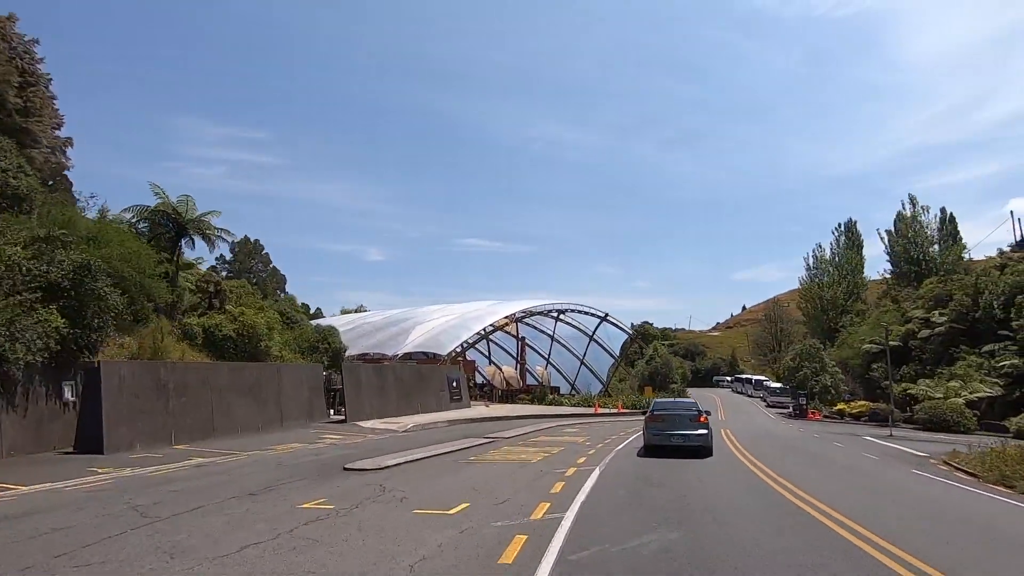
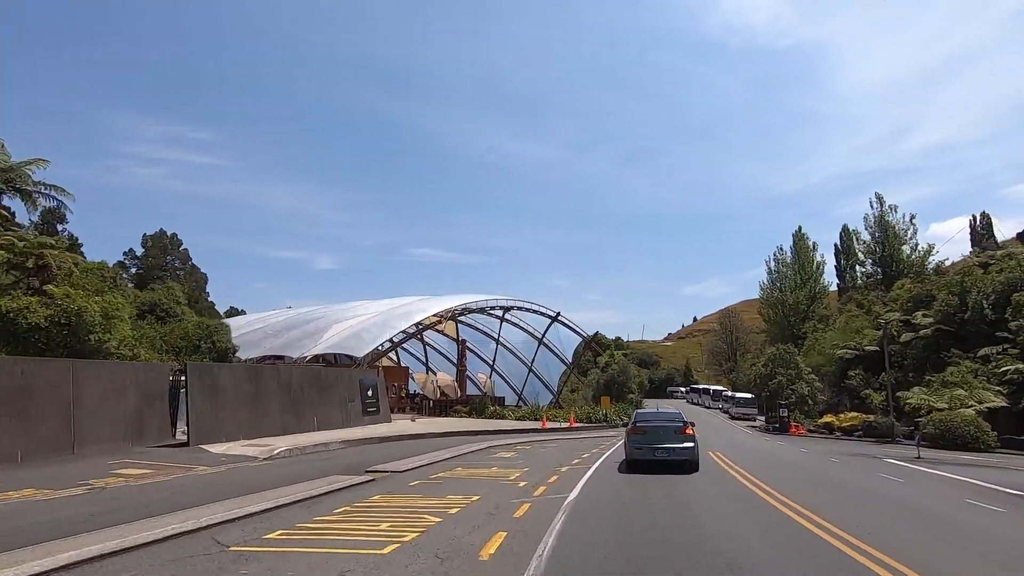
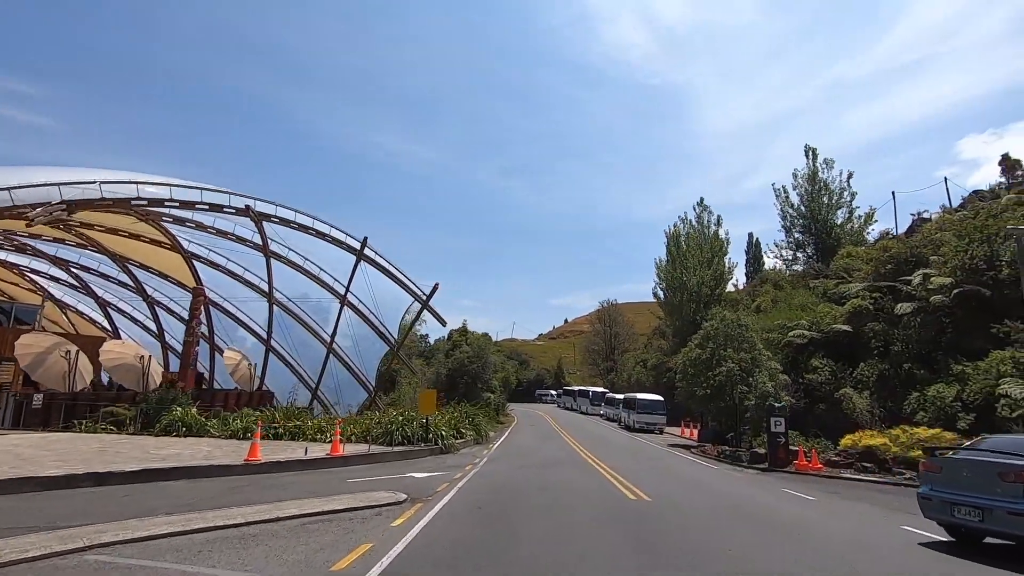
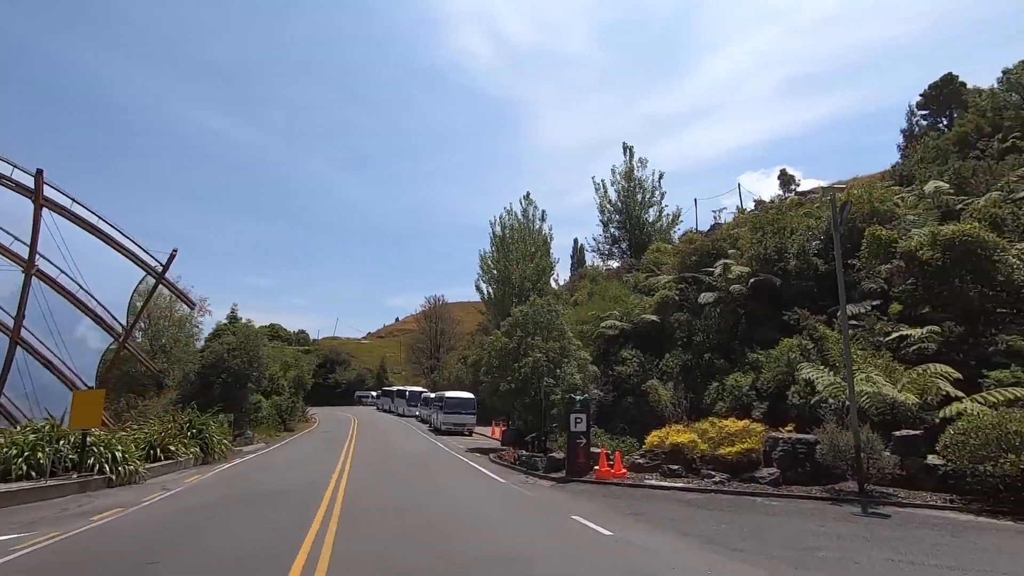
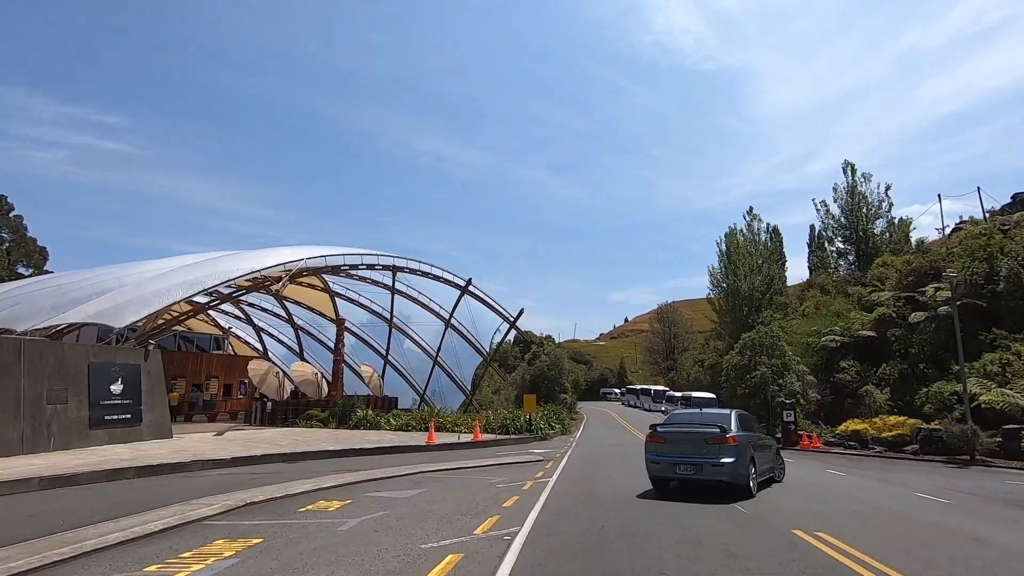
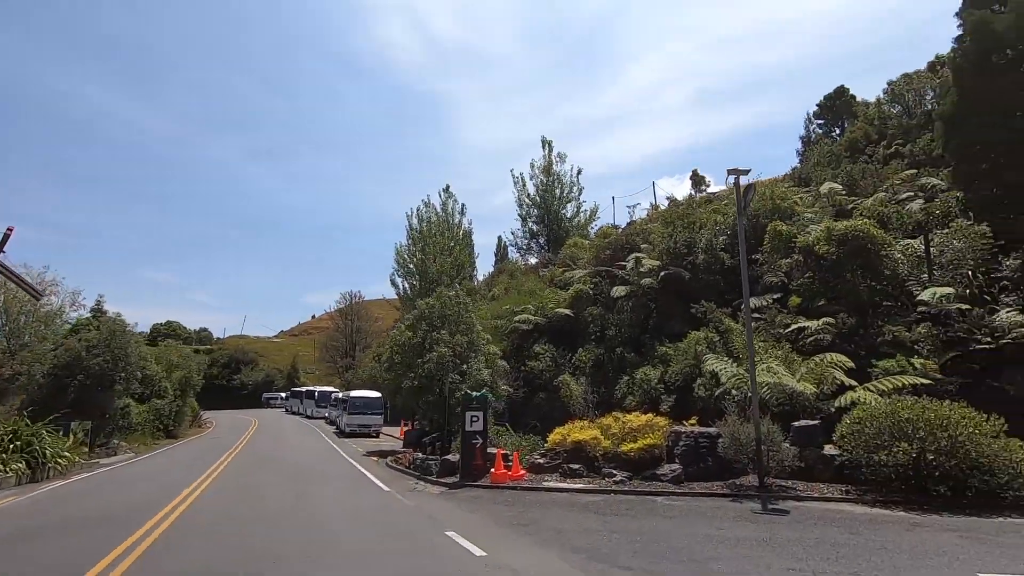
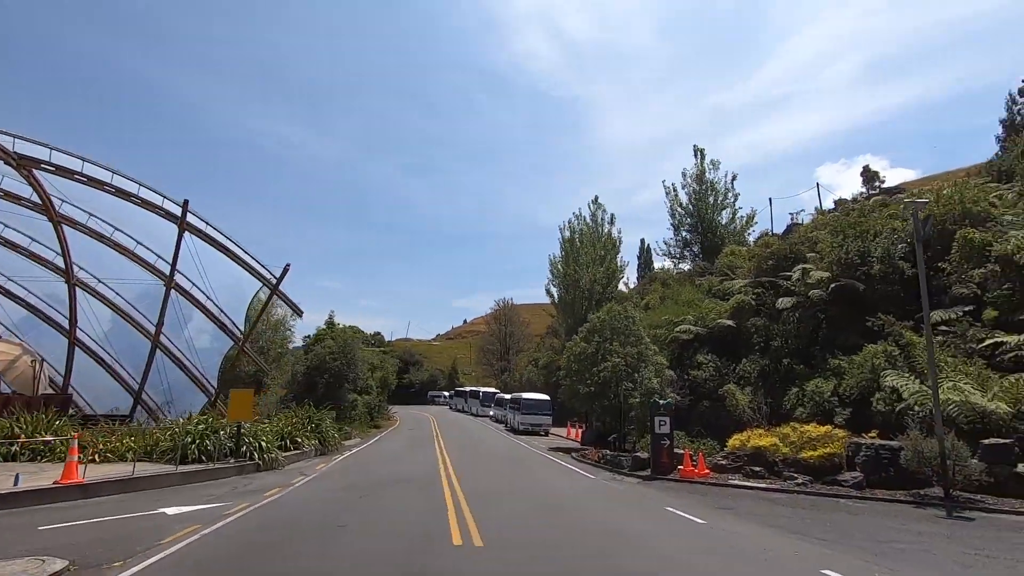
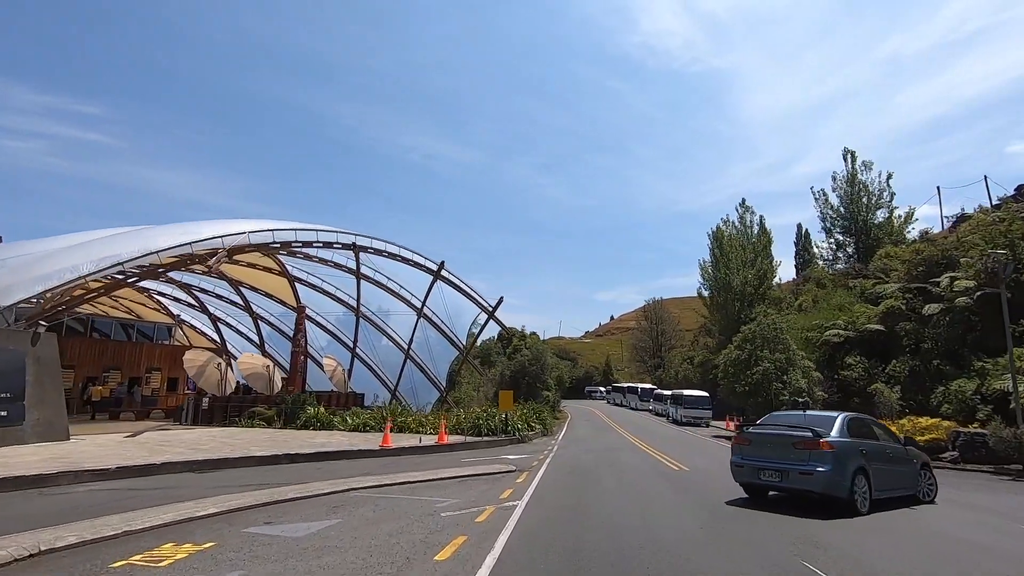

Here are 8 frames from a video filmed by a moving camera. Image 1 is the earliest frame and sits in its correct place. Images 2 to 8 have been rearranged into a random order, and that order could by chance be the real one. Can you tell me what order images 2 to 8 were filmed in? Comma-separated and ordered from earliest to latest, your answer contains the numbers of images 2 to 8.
2, 5, 8, 3, 7, 4, 6
